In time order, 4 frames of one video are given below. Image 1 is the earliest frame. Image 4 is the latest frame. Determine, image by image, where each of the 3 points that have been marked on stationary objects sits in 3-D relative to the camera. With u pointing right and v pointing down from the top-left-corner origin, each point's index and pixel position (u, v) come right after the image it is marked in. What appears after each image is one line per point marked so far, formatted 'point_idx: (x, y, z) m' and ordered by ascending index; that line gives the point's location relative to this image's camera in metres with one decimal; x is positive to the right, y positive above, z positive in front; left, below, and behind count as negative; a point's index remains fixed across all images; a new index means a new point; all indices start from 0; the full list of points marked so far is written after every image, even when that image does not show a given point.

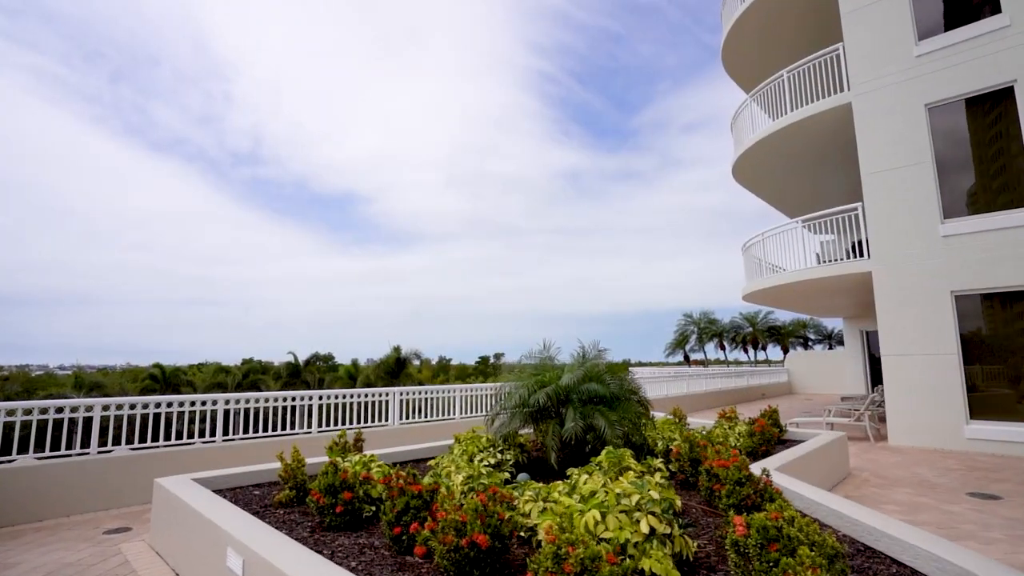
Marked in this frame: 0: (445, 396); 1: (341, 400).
0: (-1.0, -1.9, +9.2) m
1: (-2.4, -1.7, +7.7) m
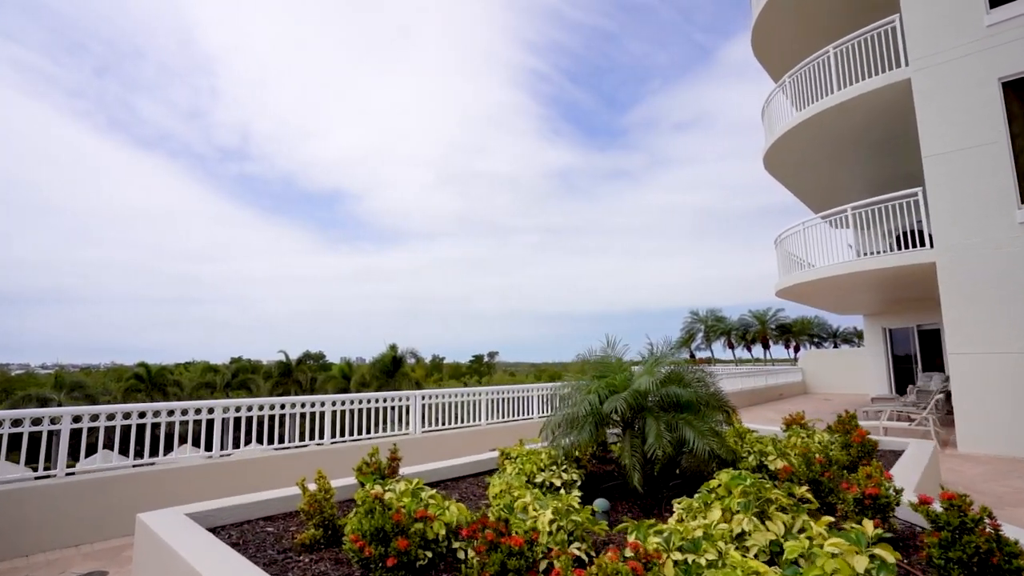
0: (-0.6, -1.8, +8.3) m
1: (-2.0, -1.6, +6.8) m
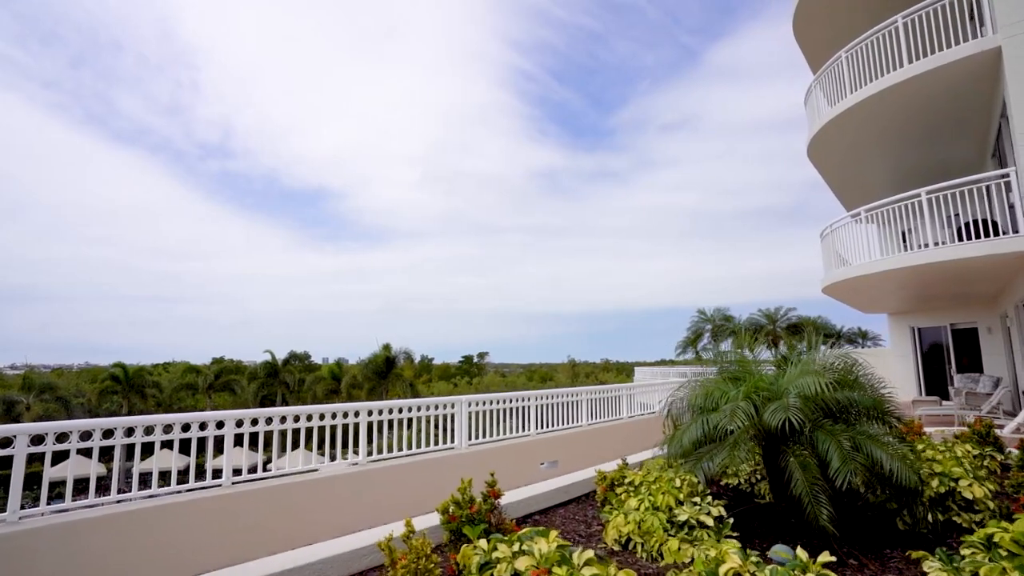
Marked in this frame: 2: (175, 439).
0: (0.0, -1.6, +7.3) m
1: (-1.3, -1.4, +5.7) m
2: (-2.8, -1.2, +4.3) m
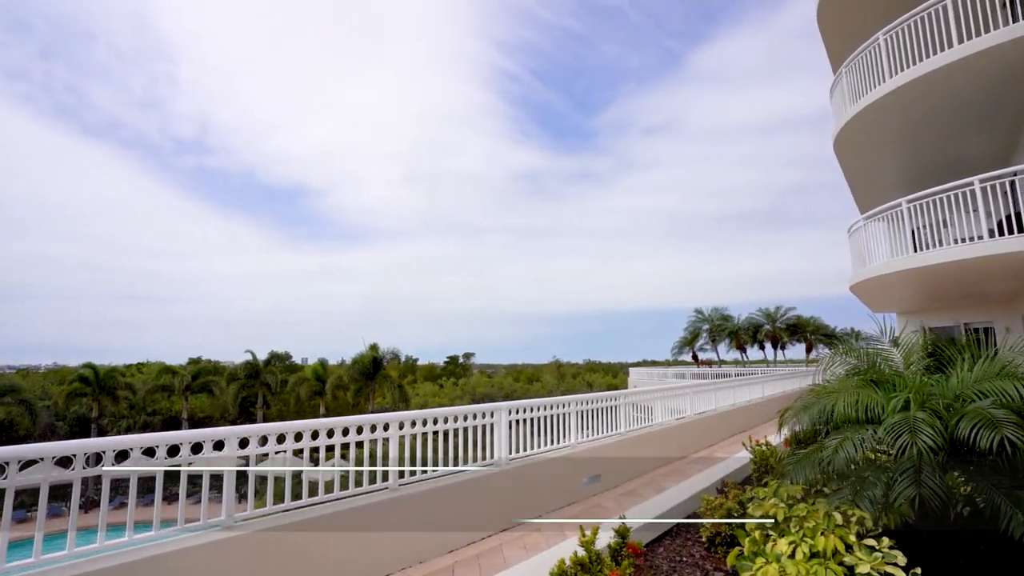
0: (+0.3, -1.5, +6.5) m
1: (-0.9, -1.3, +4.9) m
2: (-2.3, -1.1, +3.4) m
